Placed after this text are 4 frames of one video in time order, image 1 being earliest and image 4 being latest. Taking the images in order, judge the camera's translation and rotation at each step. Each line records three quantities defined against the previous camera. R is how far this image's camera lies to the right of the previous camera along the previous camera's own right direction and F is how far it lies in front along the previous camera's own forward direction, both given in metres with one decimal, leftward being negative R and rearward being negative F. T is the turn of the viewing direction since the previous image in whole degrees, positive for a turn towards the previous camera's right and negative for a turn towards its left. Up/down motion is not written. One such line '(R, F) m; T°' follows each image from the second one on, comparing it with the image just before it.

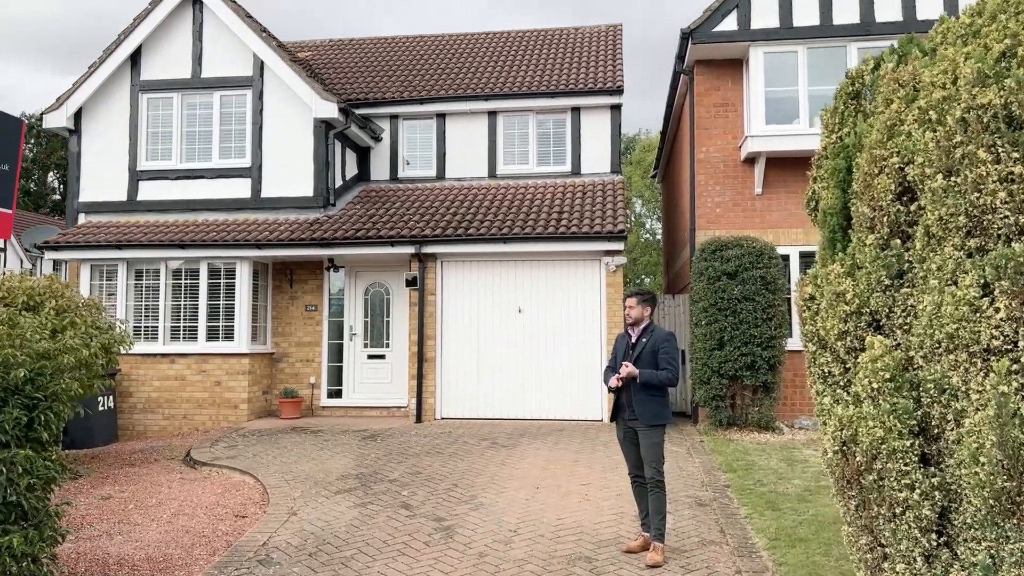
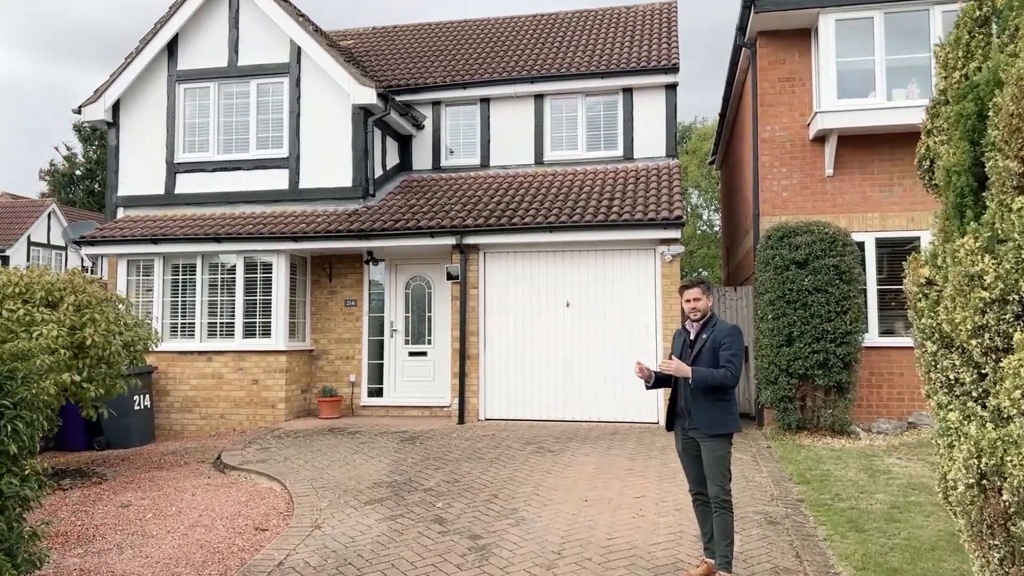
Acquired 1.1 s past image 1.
(+0.1, +0.7) m; -4°
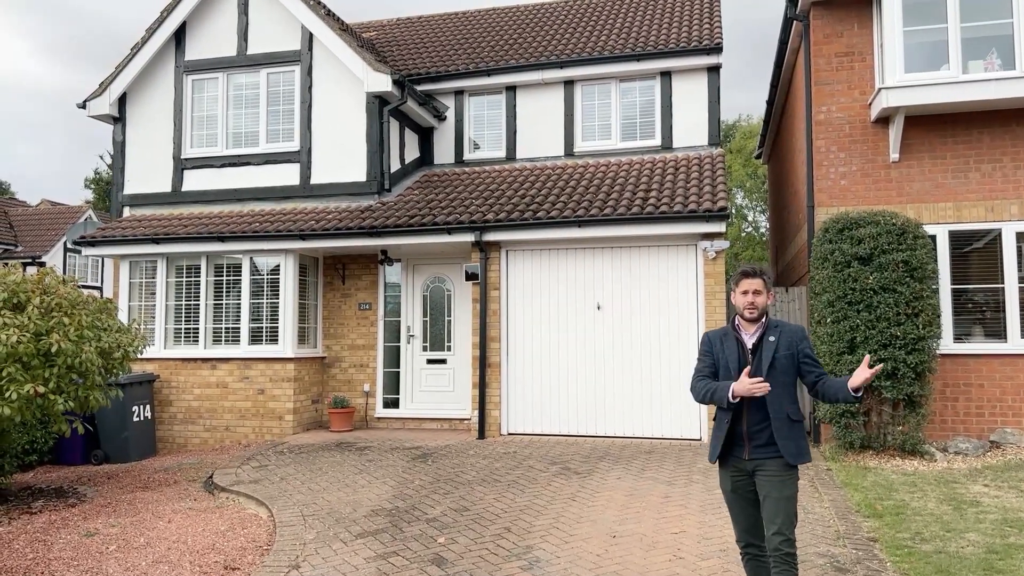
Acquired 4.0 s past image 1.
(+0.2, +1.0) m; -3°
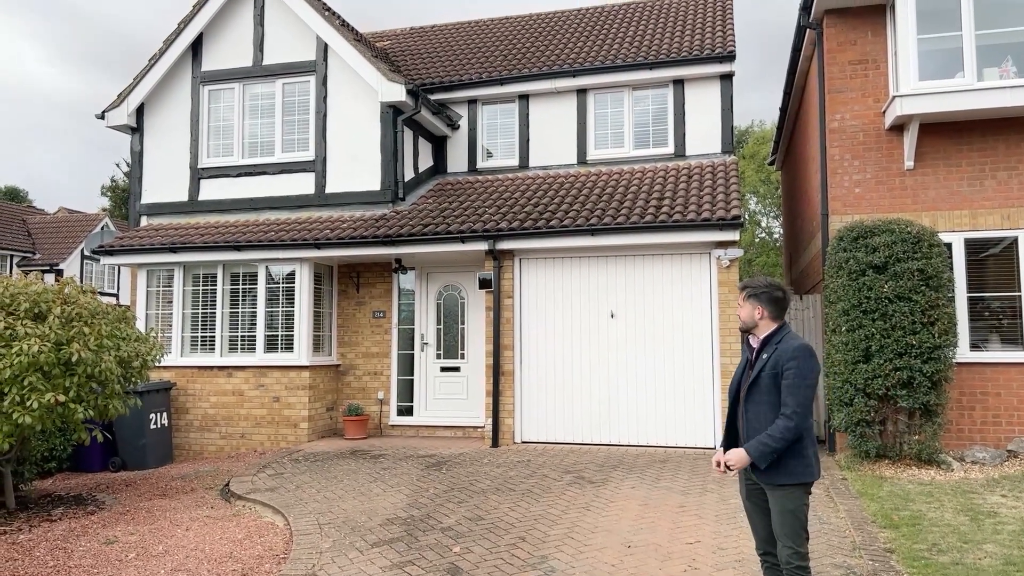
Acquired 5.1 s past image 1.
(0.0, 0.0) m; -1°
